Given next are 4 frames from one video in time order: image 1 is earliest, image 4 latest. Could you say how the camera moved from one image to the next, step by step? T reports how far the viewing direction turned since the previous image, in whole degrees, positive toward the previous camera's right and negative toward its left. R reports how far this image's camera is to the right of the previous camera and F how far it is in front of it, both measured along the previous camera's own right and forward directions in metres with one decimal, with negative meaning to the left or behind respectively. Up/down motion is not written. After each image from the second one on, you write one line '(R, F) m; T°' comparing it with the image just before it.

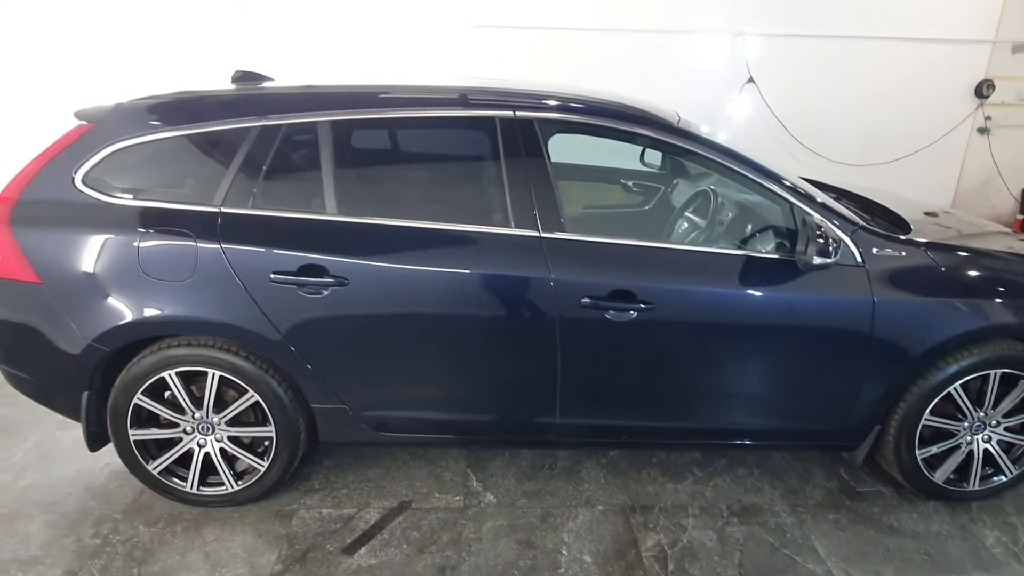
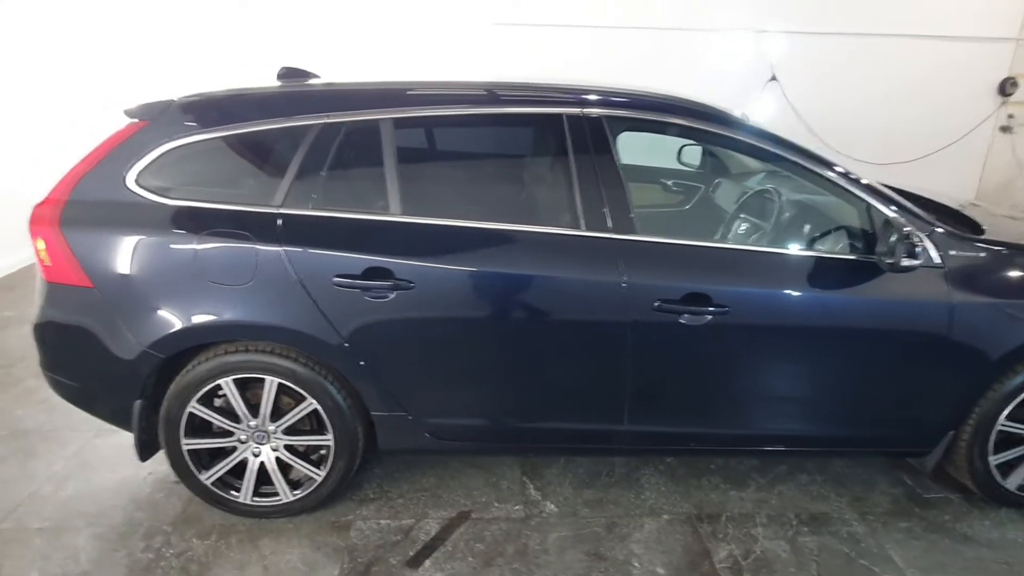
(-0.2, +0.1) m; 0°
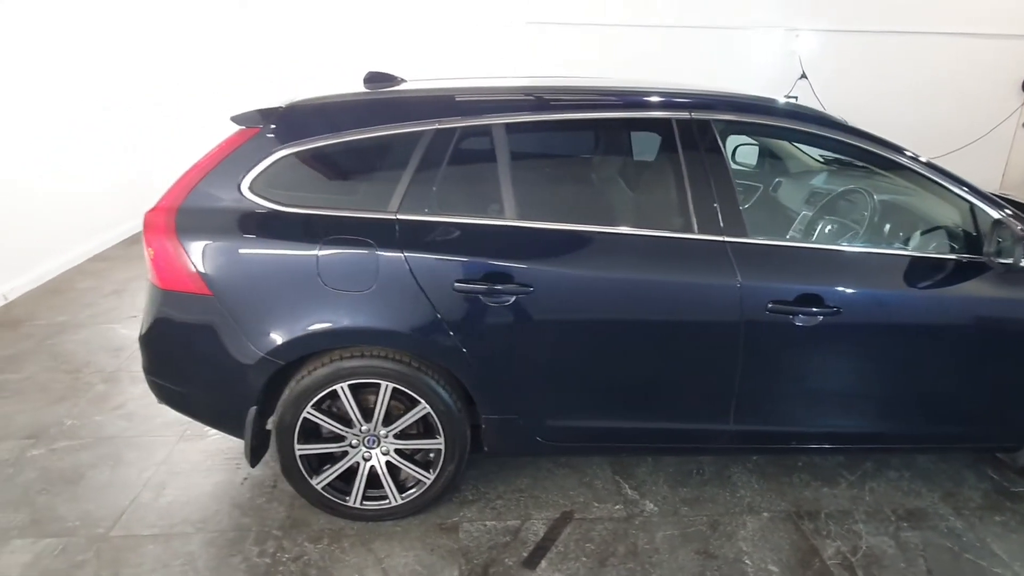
(-0.4, 0.0) m; +1°
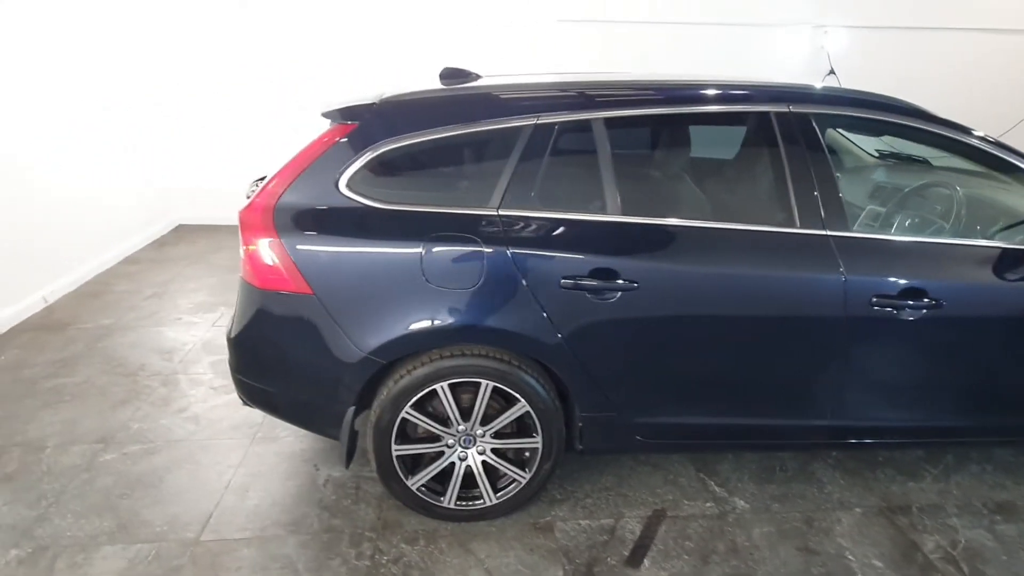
(-0.4, 0.0) m; +1°
